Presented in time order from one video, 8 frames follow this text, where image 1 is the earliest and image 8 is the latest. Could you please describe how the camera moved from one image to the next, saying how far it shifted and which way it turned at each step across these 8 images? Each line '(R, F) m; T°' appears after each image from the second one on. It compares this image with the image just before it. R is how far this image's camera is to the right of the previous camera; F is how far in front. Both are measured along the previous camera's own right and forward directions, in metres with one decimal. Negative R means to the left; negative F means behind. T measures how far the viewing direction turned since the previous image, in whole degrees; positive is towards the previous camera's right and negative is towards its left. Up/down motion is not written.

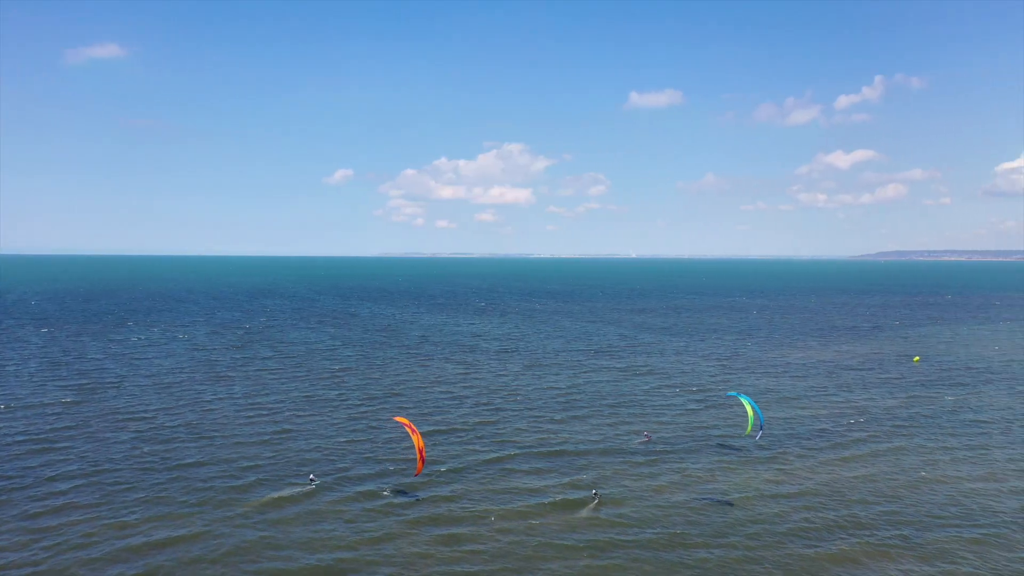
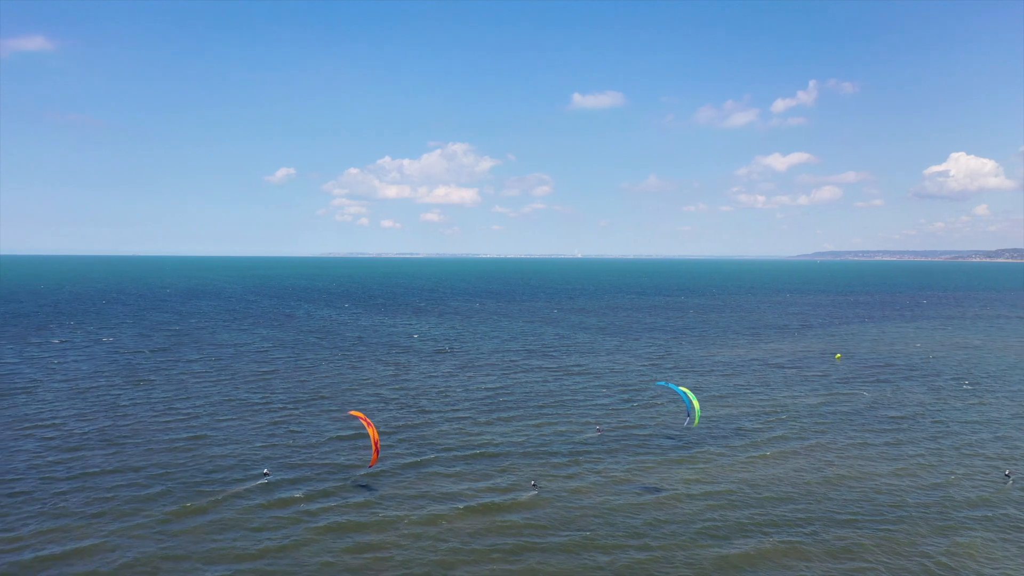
(+2.1, +1.4) m; +5°
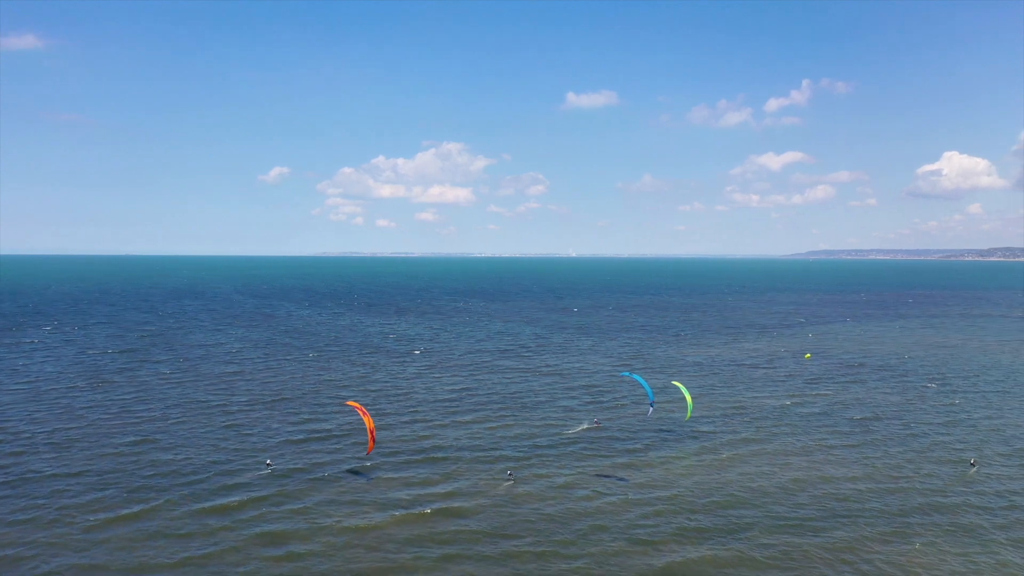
(+2.8, +0.9) m; +1°
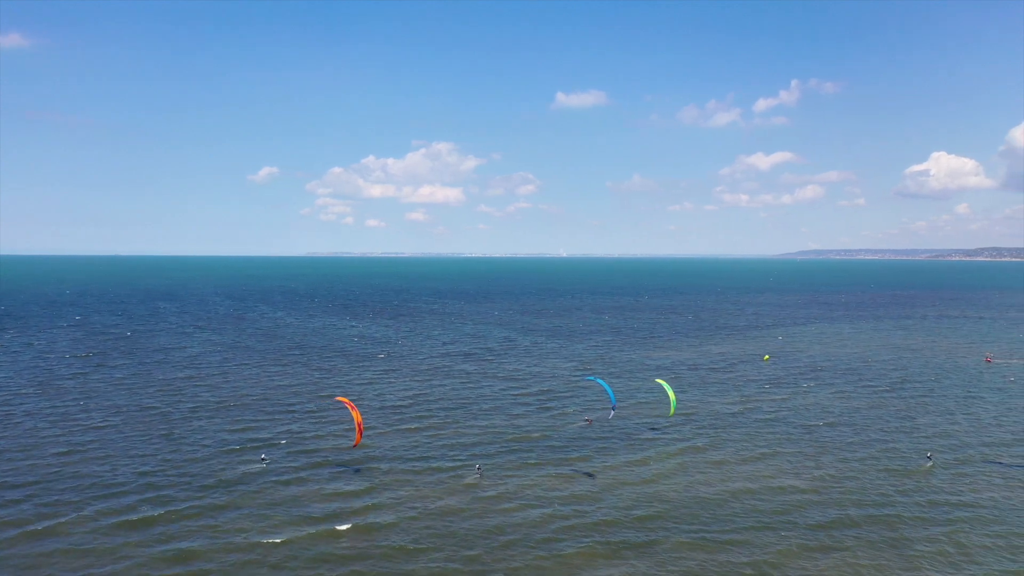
(+3.3, +0.6) m; +1°
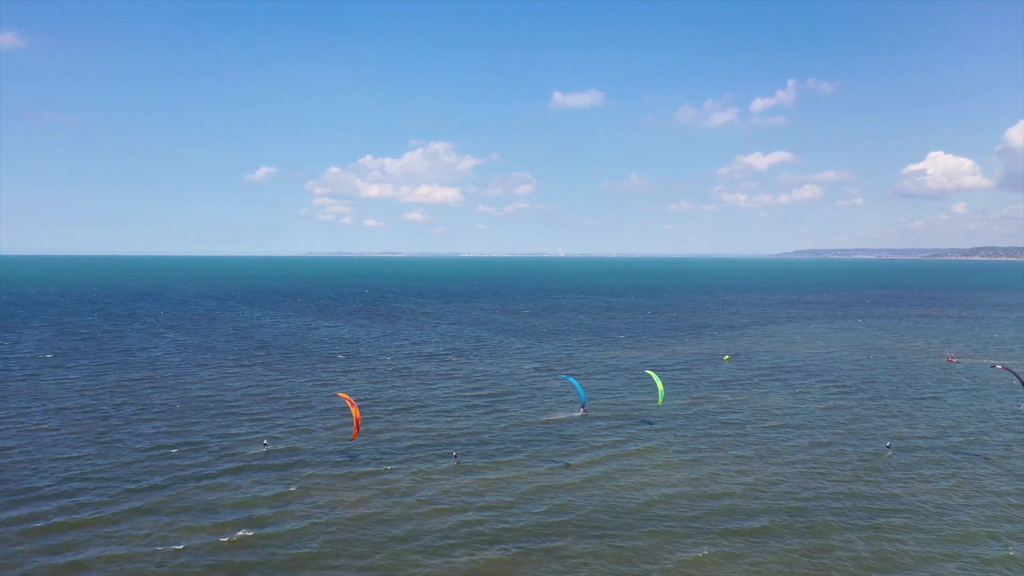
(+4.1, +0.8) m; 0°
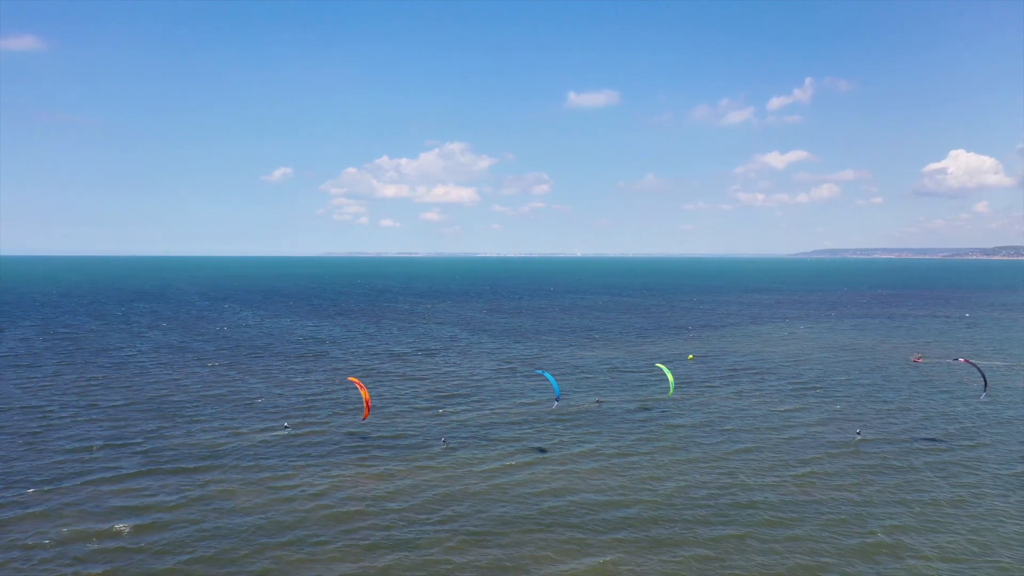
(+5.2, +1.1) m; -1°
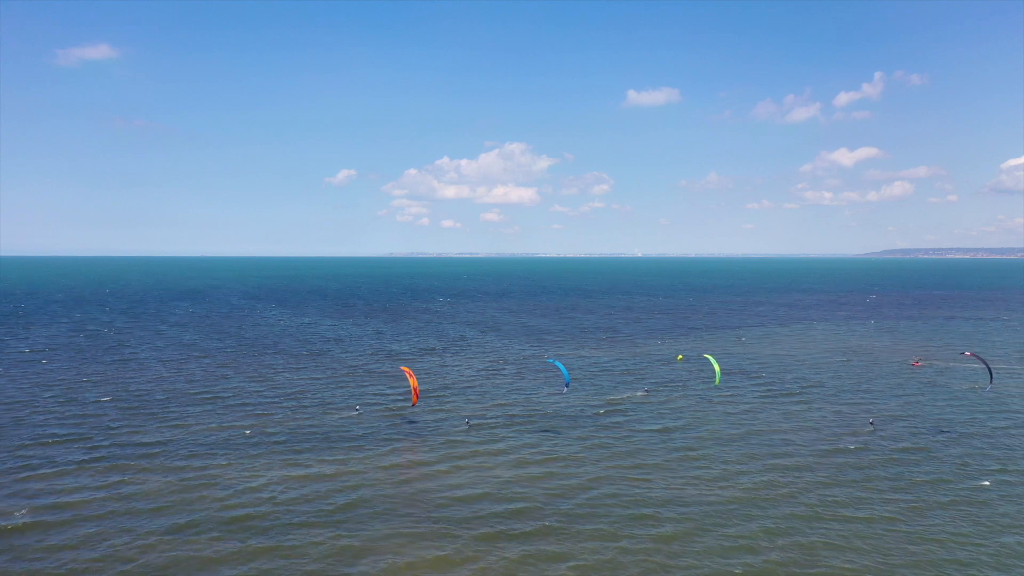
(+5.8, +1.4) m; -4°
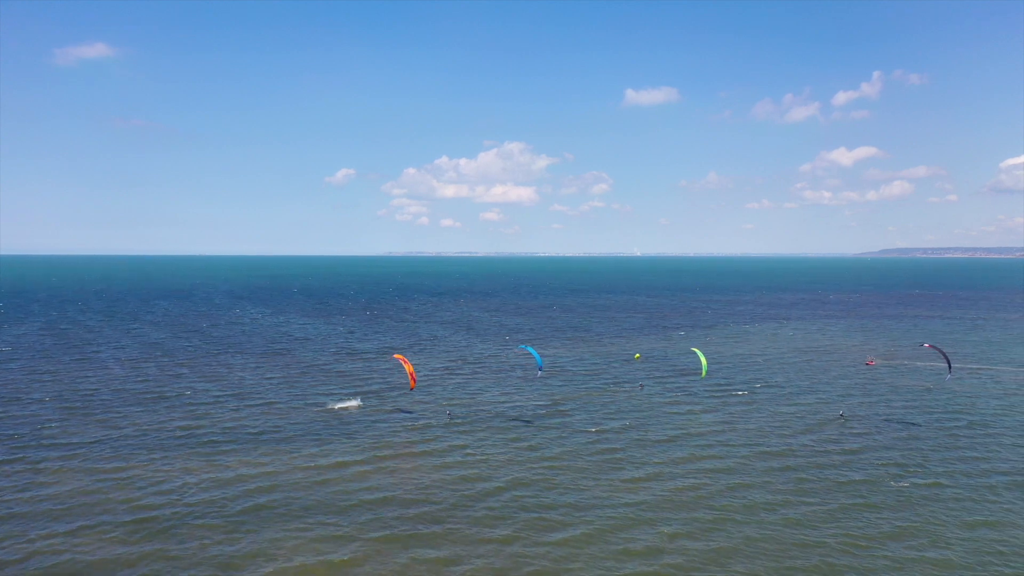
(+4.4, +0.5) m; 0°
